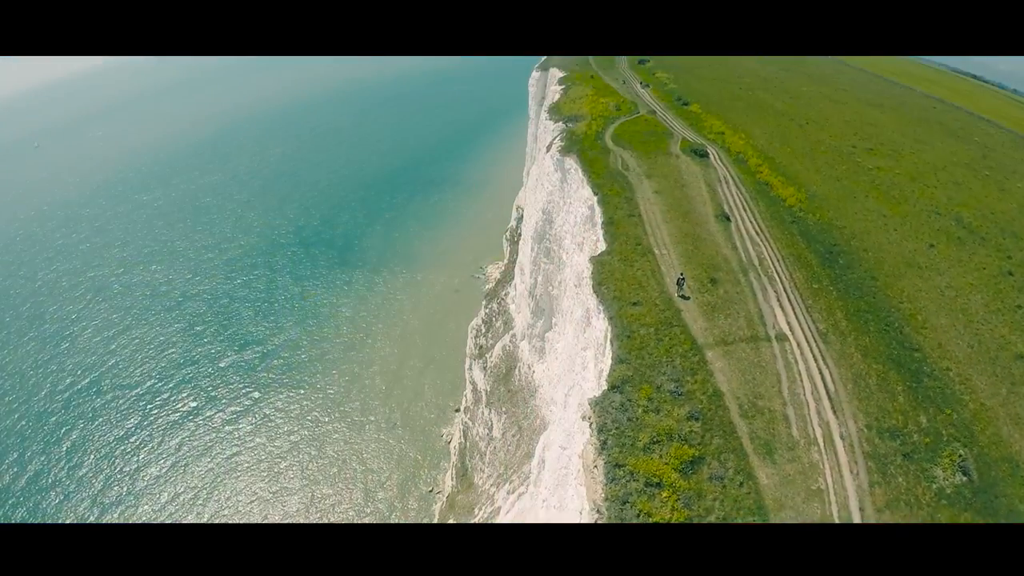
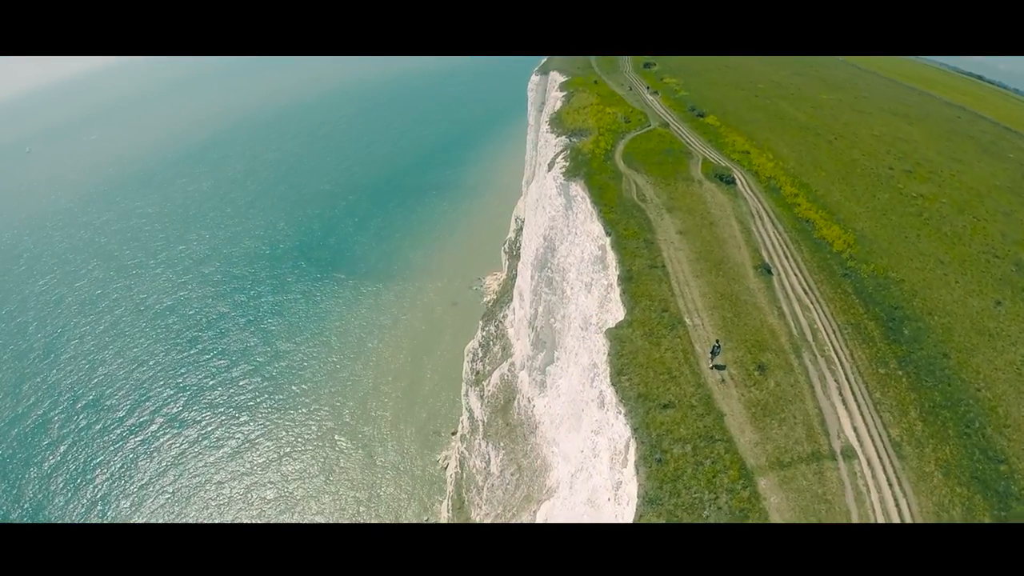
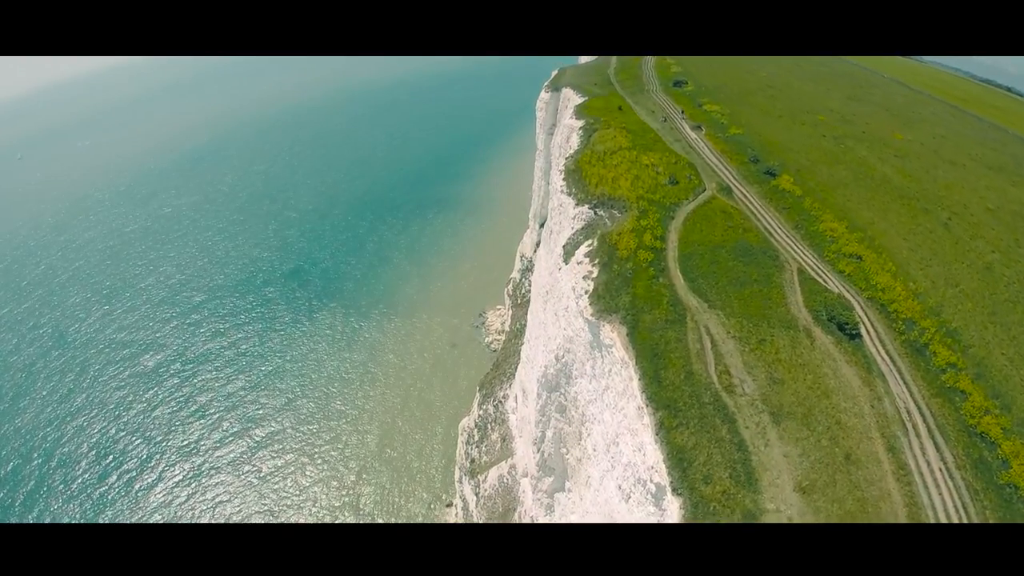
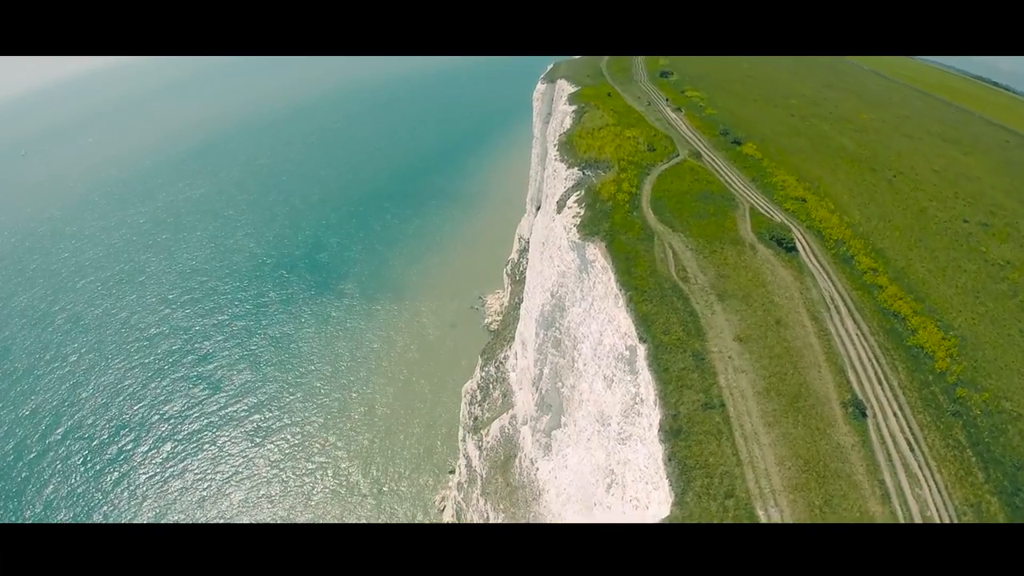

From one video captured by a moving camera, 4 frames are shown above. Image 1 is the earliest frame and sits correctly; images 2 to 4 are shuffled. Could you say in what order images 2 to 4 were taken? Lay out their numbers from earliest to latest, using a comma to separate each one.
2, 4, 3
